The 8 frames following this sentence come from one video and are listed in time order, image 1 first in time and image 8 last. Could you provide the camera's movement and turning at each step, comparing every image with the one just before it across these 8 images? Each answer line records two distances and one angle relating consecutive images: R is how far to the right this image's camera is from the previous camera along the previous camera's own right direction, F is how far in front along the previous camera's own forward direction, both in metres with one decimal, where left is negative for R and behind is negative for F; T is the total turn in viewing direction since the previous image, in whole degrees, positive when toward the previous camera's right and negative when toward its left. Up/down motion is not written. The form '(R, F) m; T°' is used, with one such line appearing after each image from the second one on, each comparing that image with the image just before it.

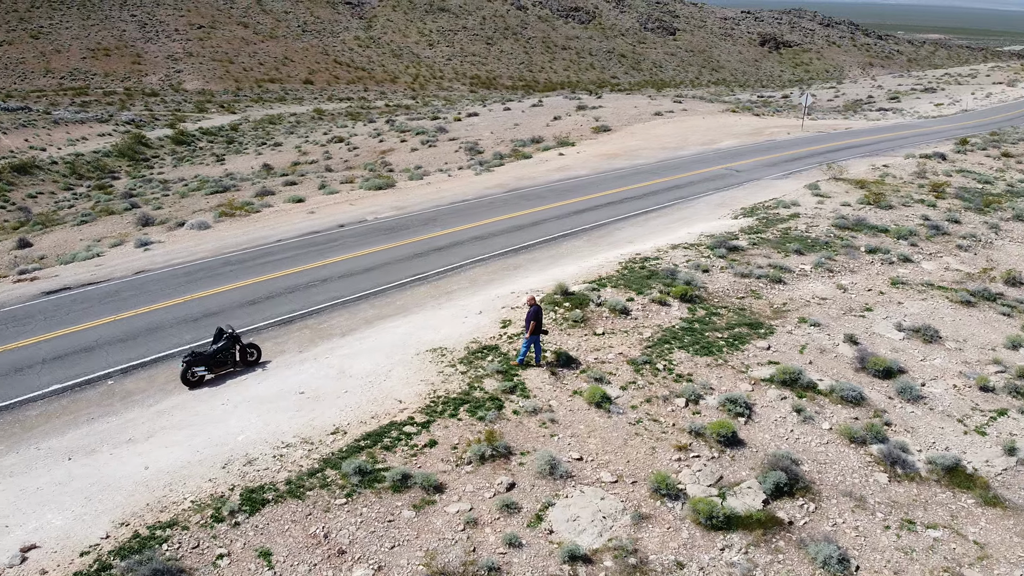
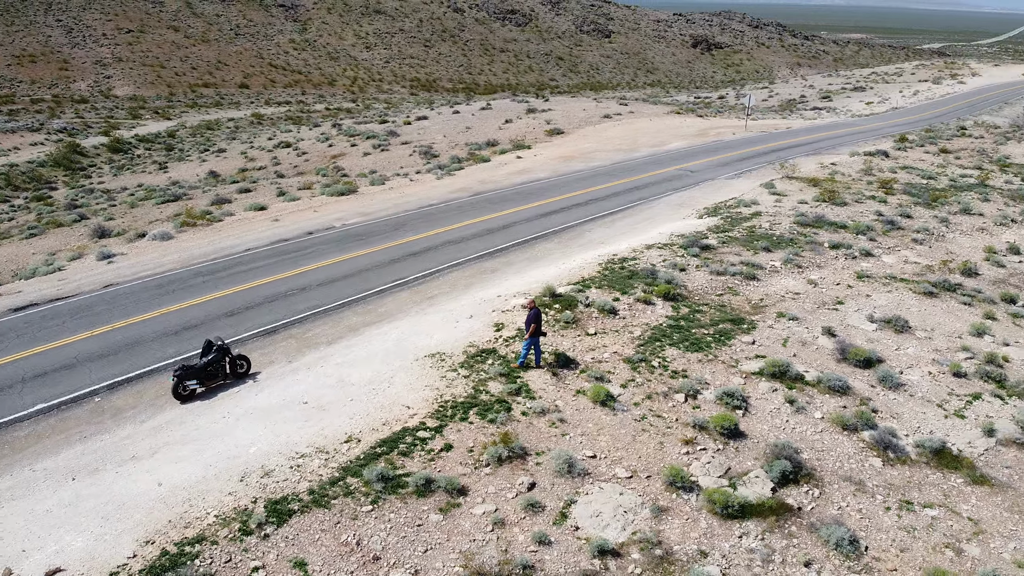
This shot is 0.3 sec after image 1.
(-1.0, -0.2) m; +4°
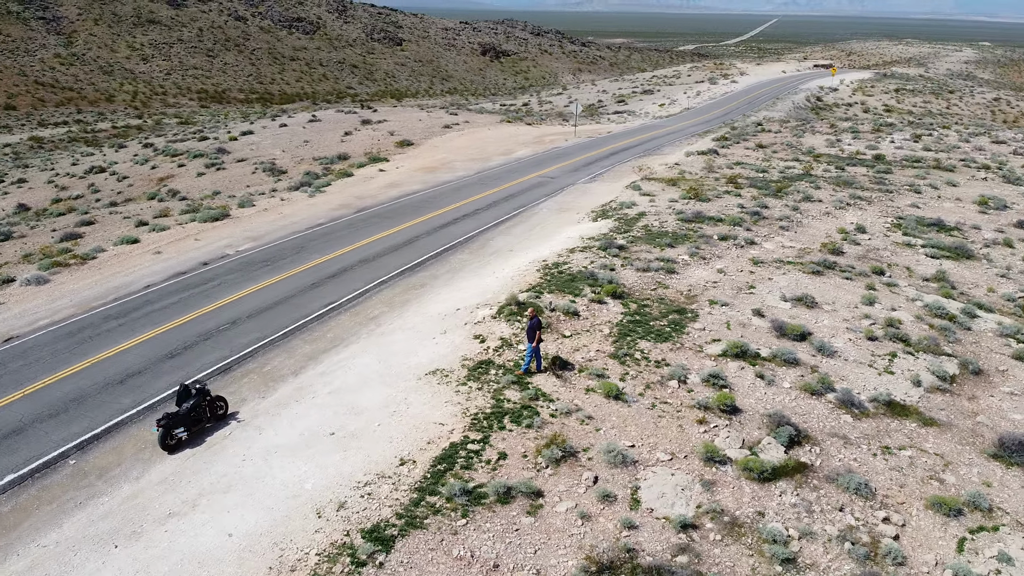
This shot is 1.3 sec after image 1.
(-3.4, -0.3) m; +15°
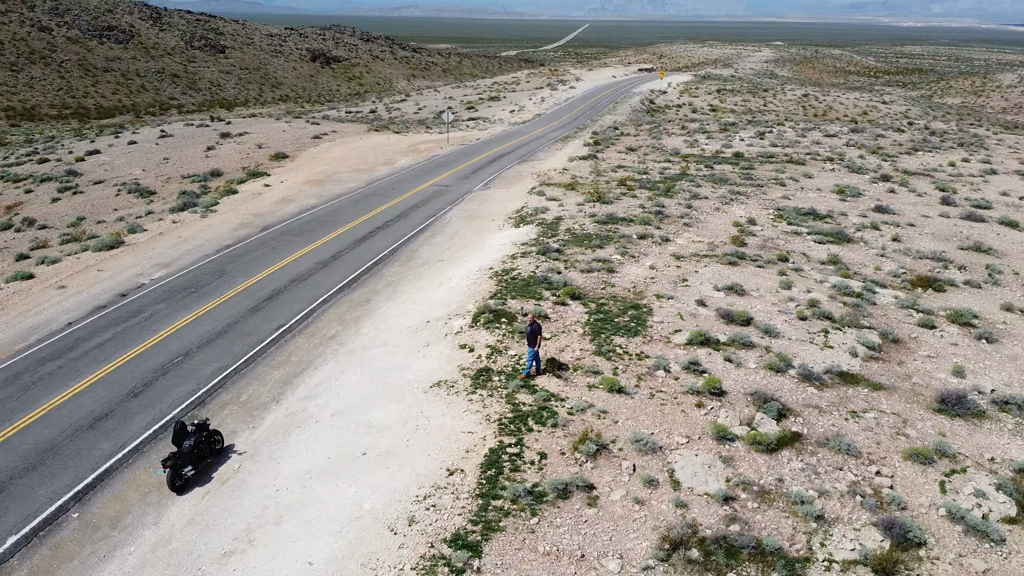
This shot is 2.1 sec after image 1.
(-2.9, -0.3) m; +12°
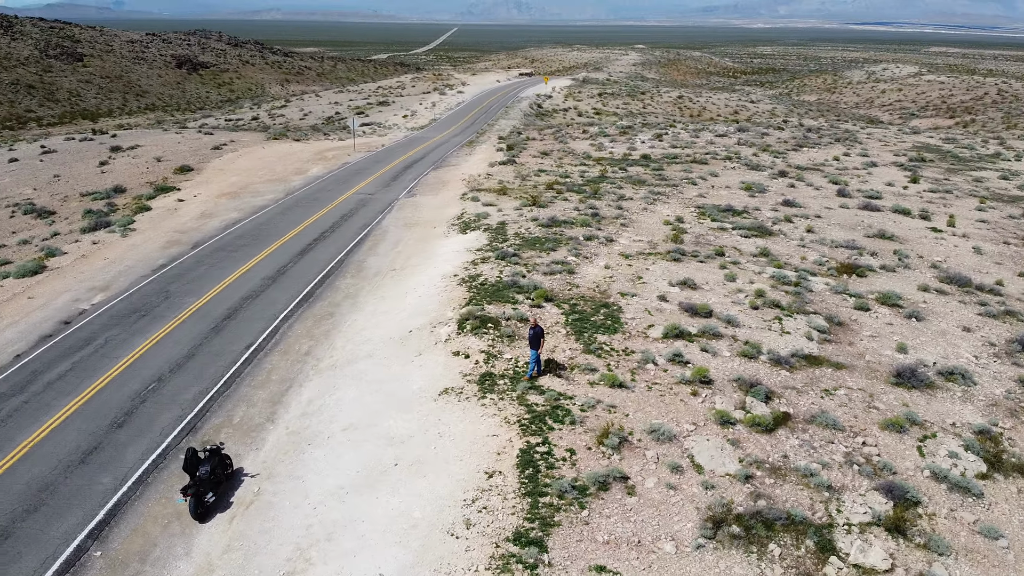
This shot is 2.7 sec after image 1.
(-2.3, -0.3) m; +9°
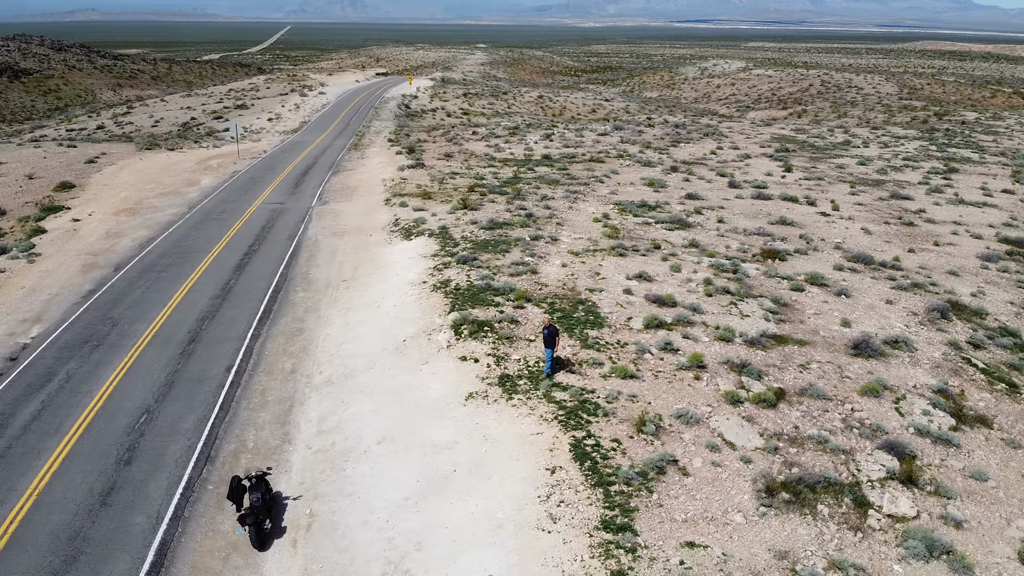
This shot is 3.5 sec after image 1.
(-3.1, -0.2) m; +11°
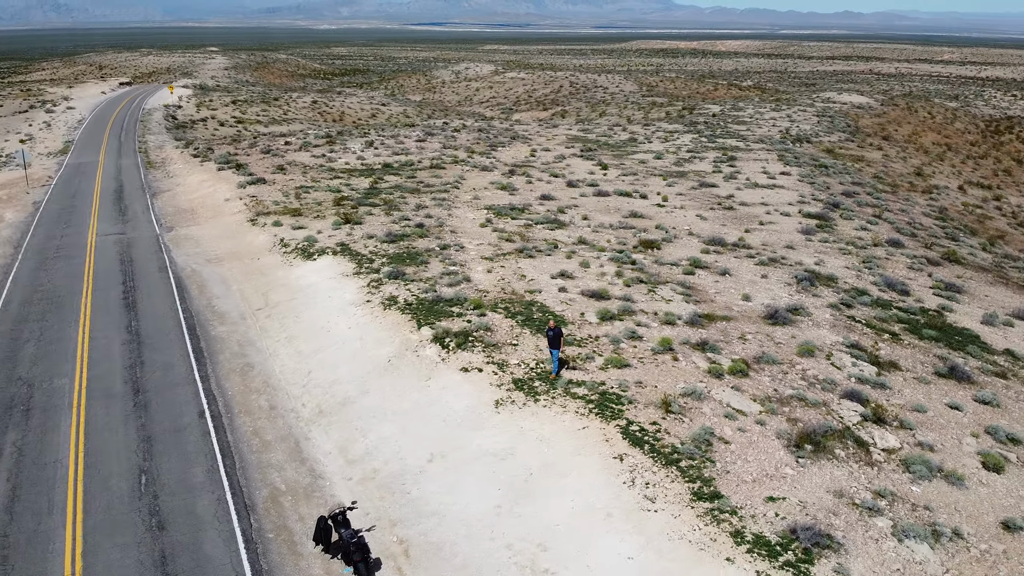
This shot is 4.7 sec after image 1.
(-5.0, 0.0) m; +17°
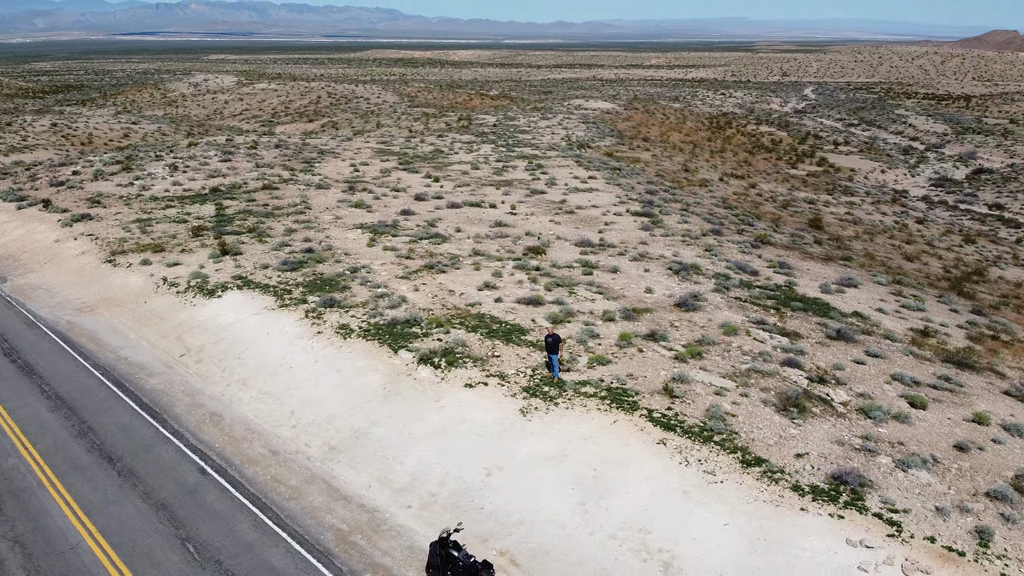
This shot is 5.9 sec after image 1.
(-5.3, 0.0) m; +18°
